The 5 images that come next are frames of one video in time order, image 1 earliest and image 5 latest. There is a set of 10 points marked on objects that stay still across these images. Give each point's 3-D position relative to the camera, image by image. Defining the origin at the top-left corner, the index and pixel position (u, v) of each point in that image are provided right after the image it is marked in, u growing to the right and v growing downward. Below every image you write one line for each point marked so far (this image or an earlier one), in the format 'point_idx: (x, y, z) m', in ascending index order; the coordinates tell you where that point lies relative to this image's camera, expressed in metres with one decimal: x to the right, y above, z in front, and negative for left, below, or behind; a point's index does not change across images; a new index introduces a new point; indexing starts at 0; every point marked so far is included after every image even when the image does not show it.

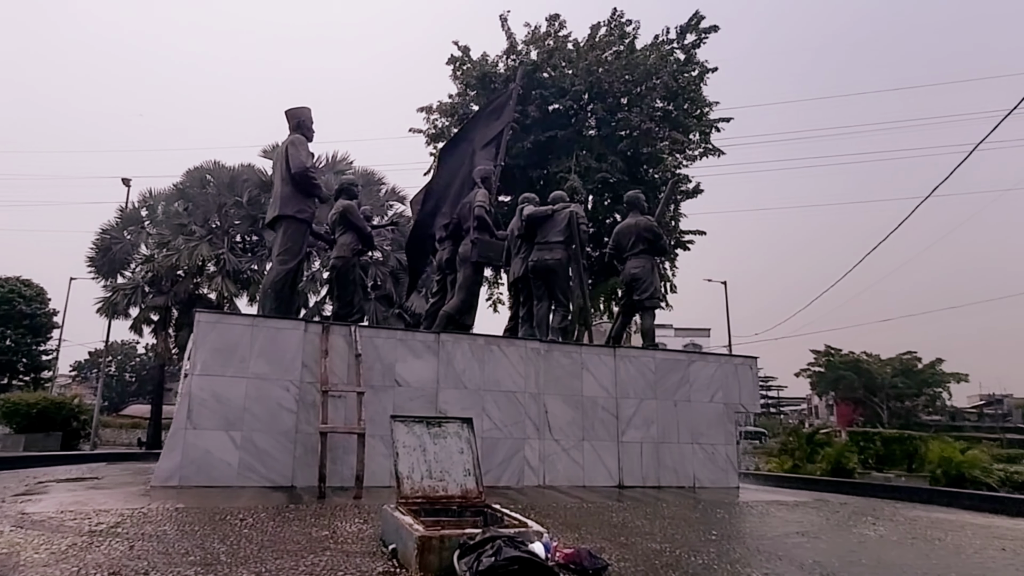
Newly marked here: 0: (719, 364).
0: (+2.8, -1.0, +9.2) m
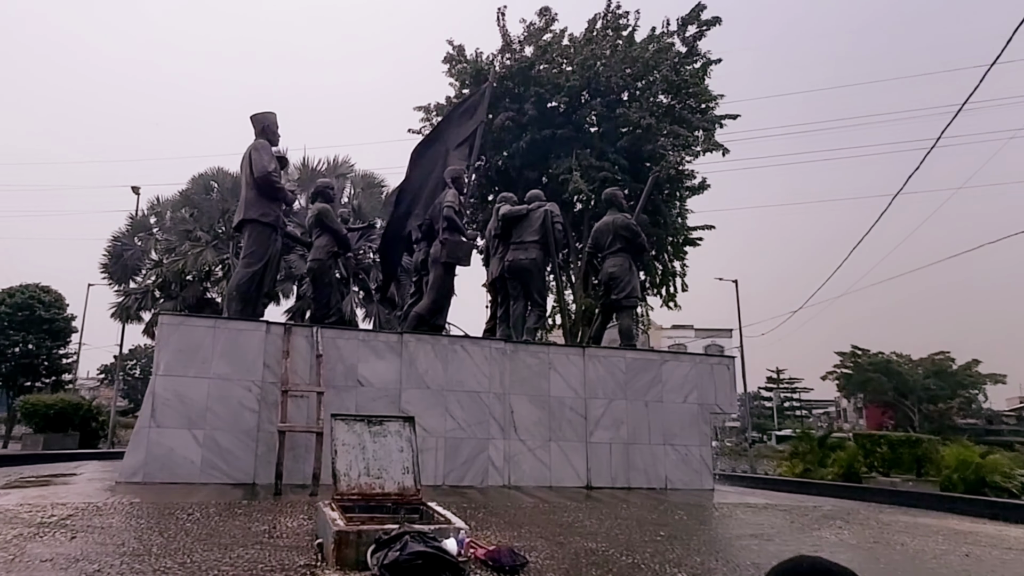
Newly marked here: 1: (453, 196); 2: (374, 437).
0: (+2.4, -1.0, +9.1) m
1: (-0.8, +1.2, +9.6) m
2: (-1.0, -1.2, +5.4) m
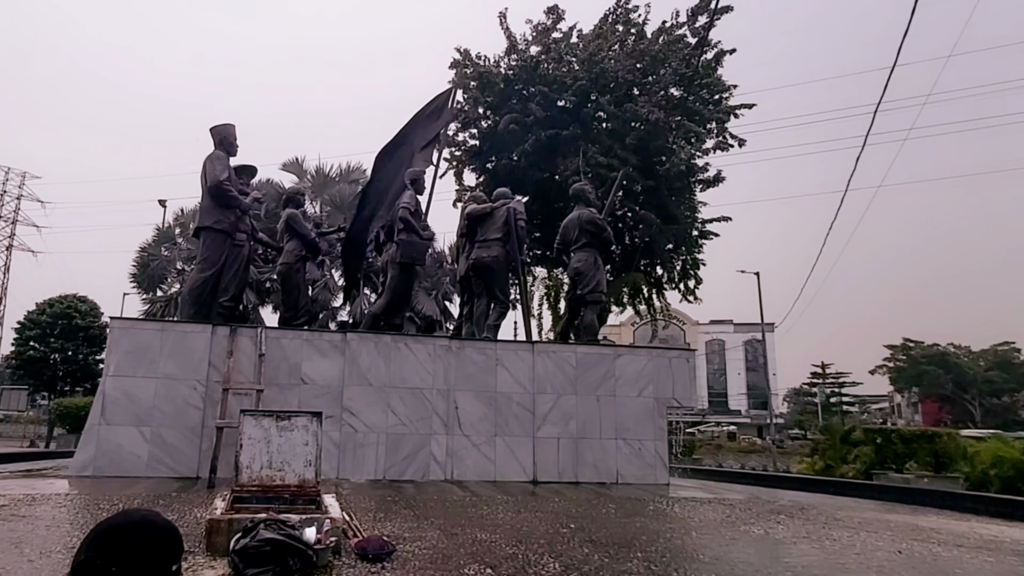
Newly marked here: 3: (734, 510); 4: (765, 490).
0: (+1.8, -1.0, +9.1) m
1: (-1.4, +1.2, +9.8) m
2: (-1.9, -1.2, +5.6) m
3: (+2.2, -2.2, +6.9) m
4: (+3.3, -2.7, +9.4) m
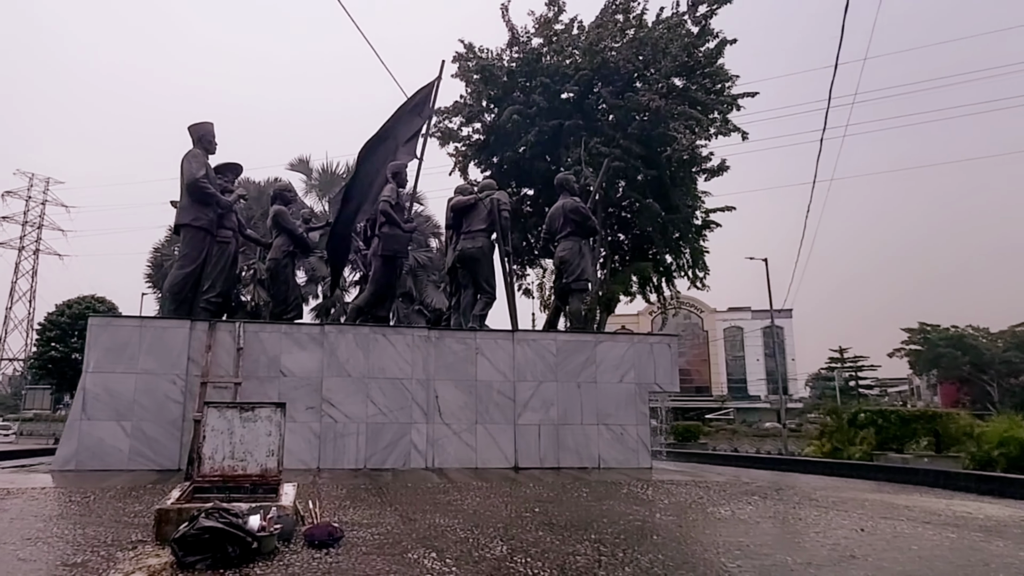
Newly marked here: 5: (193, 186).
0: (+1.6, -0.7, +9.1) m
1: (-1.7, +1.4, +9.8) m
2: (-2.2, -1.1, +5.7) m
3: (+1.9, -2.0, +6.9) m
4: (+3.2, -2.5, +9.3) m
5: (-3.9, +1.3, +8.6) m
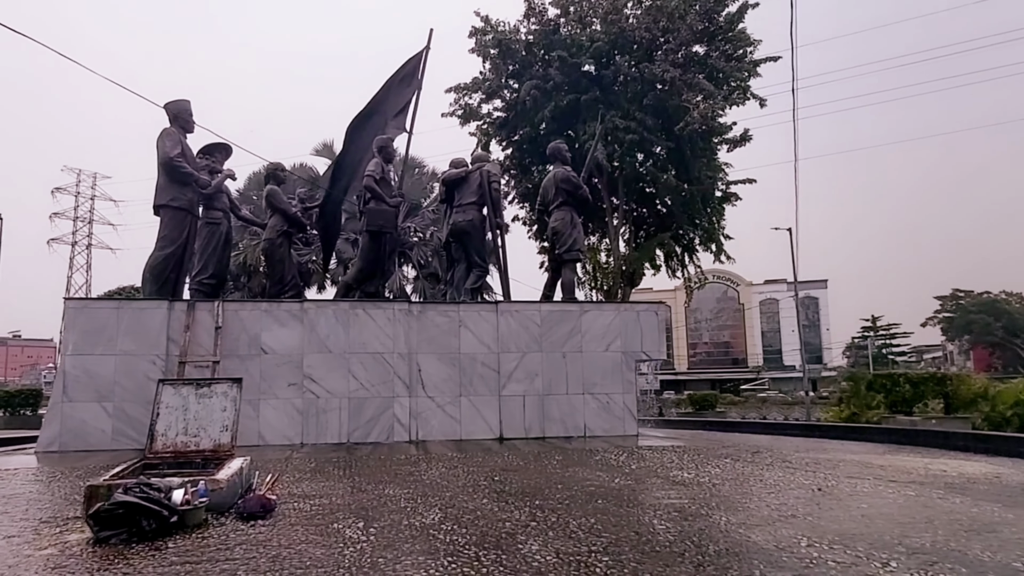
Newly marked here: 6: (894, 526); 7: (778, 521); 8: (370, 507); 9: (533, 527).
0: (+1.4, -0.3, +8.9) m
1: (-1.9, +1.7, +9.7) m
2: (-2.6, -0.9, +5.7) m
3: (+1.6, -1.6, +6.7) m
4: (+3.0, -2.0, +9.0) m
5: (-4.2, +1.5, +8.6) m
6: (+2.0, -1.3, +3.7) m
7: (+1.5, -1.3, +4.0) m
8: (-1.0, -1.5, +4.8) m
9: (+0.1, -1.4, +4.1) m
